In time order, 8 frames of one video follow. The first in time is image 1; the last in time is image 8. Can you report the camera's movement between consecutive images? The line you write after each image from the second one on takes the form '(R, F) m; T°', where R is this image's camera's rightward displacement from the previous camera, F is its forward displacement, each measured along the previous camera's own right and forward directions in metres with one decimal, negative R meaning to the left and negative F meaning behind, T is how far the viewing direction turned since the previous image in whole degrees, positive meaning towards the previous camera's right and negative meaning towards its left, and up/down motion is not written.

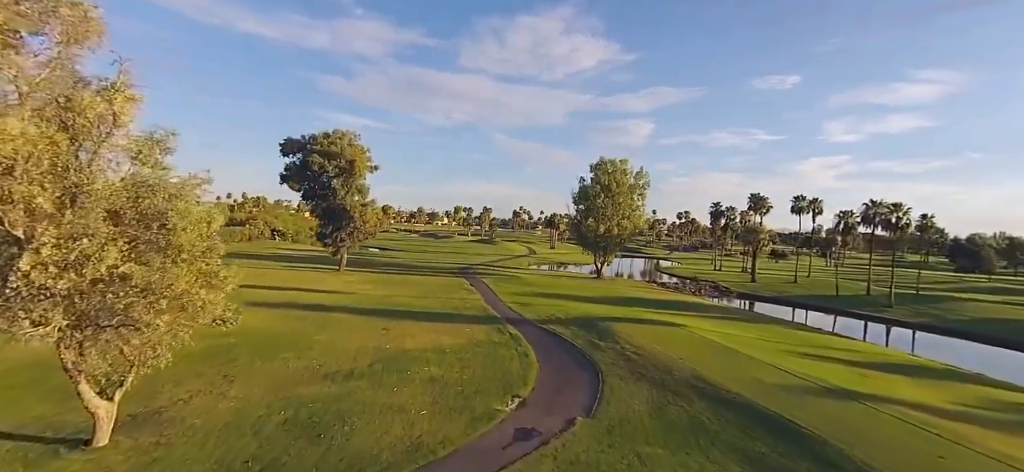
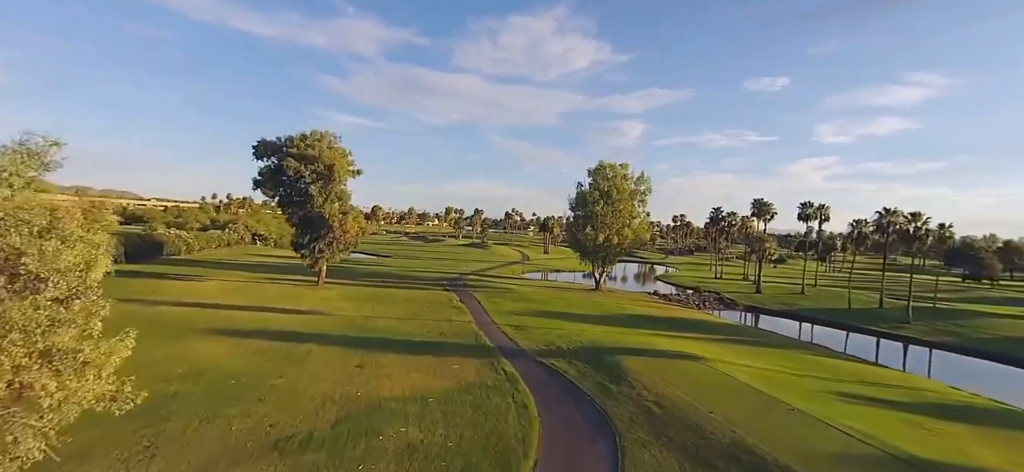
(-0.2, +3.4) m; +1°
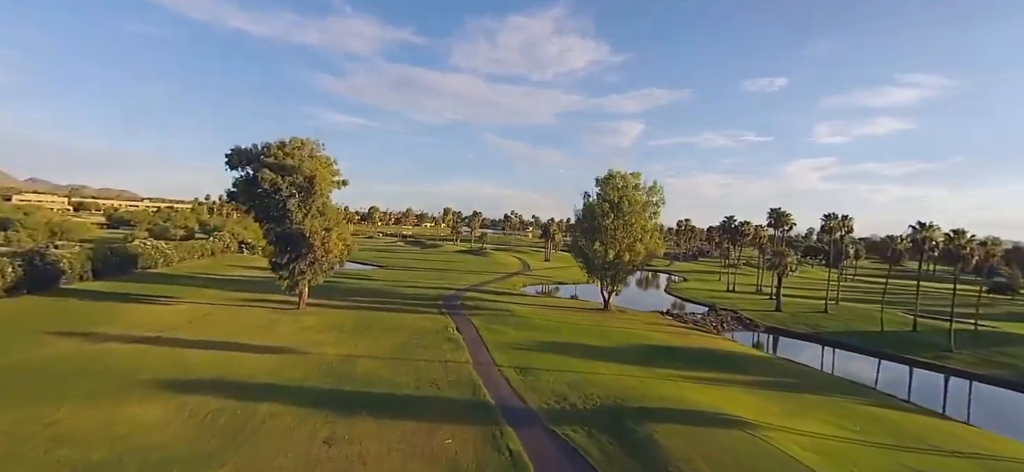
(-0.3, +4.2) m; 0°
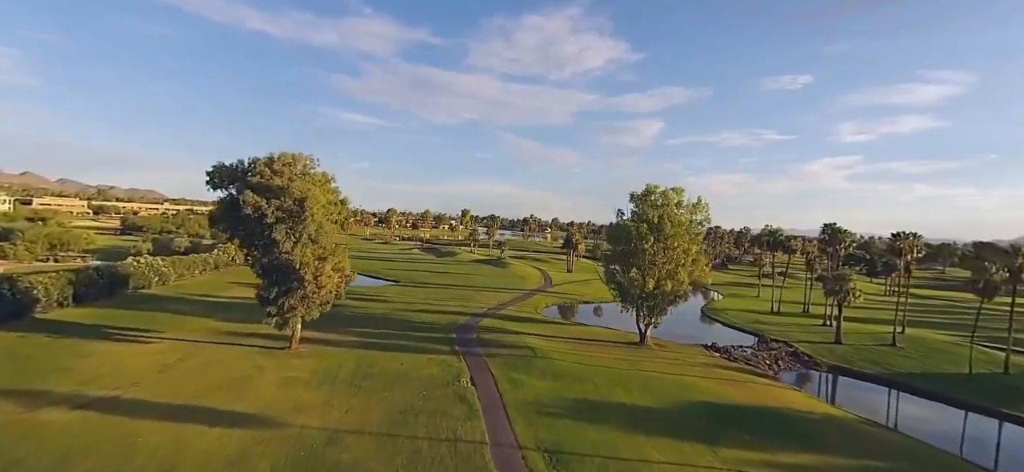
(-0.6, +5.7) m; -2°
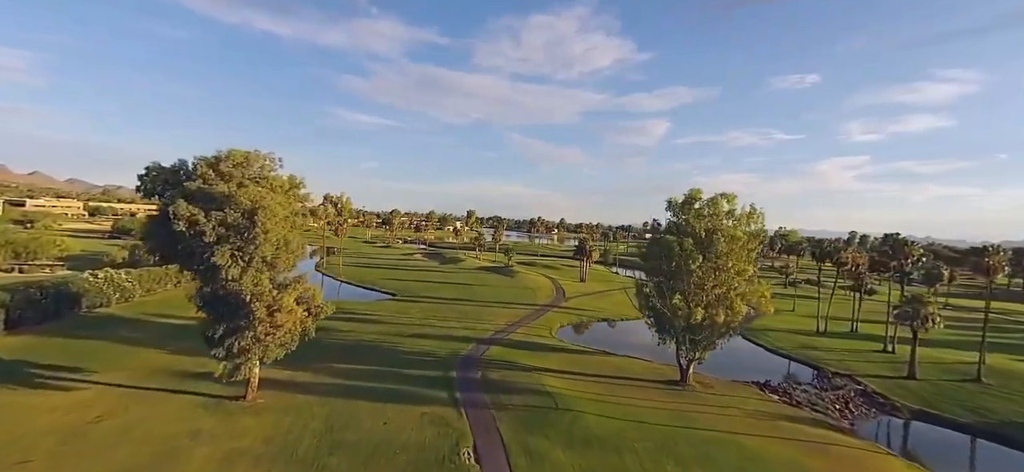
(-0.6, +7.3) m; -1°
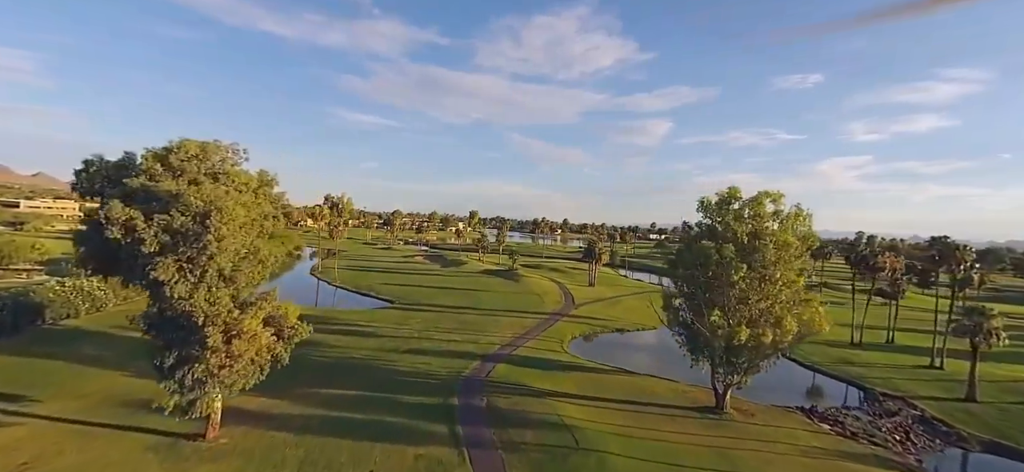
(-0.5, +4.5) m; 0°
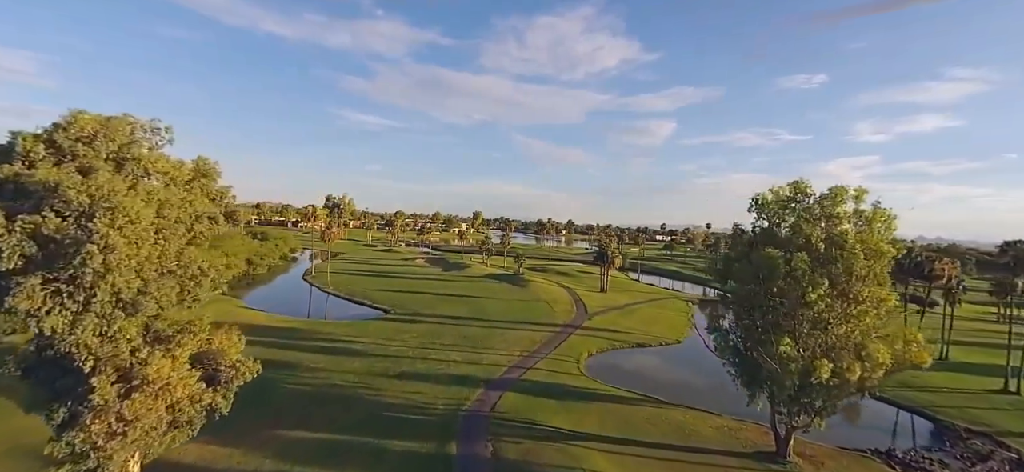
(-0.4, +5.7) m; 0°
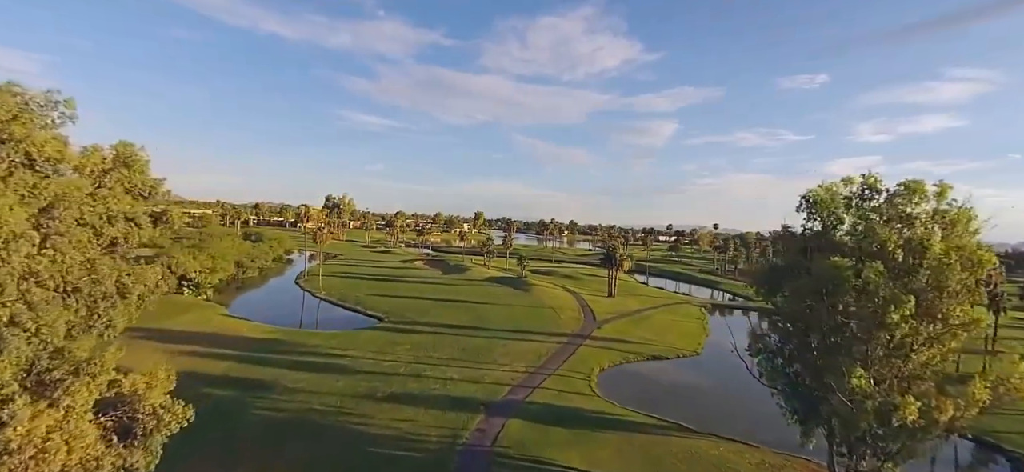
(-0.3, +3.9) m; 0°
